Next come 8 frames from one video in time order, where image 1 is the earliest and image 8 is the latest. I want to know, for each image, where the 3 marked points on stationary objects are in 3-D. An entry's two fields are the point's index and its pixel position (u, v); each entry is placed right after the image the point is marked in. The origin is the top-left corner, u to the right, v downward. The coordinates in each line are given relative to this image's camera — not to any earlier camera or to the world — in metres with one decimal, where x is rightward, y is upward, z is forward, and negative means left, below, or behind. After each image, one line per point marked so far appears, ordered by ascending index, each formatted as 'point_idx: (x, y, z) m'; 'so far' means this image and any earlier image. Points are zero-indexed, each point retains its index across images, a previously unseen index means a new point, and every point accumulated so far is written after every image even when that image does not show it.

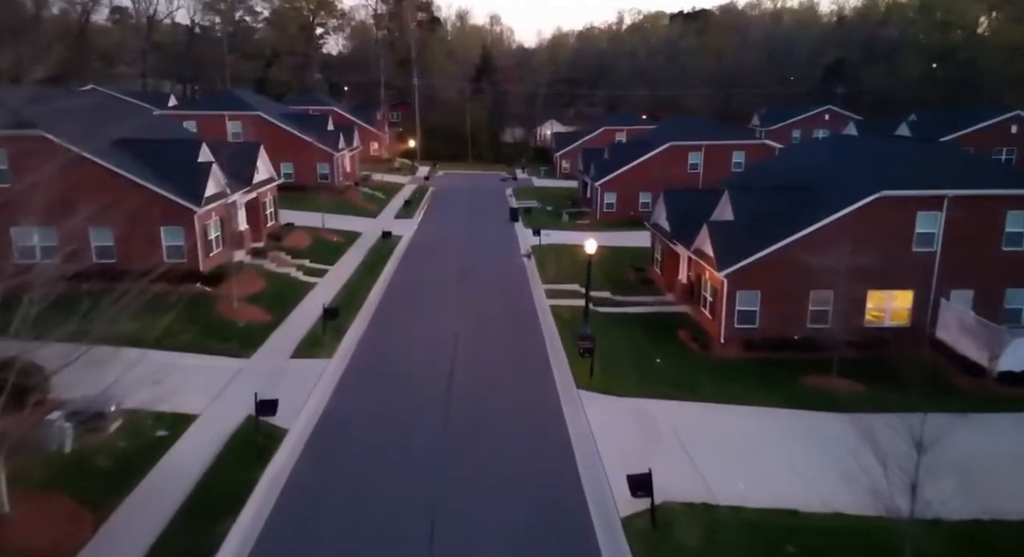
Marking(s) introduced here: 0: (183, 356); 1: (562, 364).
0: (-8.3, -2.0, +18.7) m
1: (+1.3, -2.1, +19.4) m
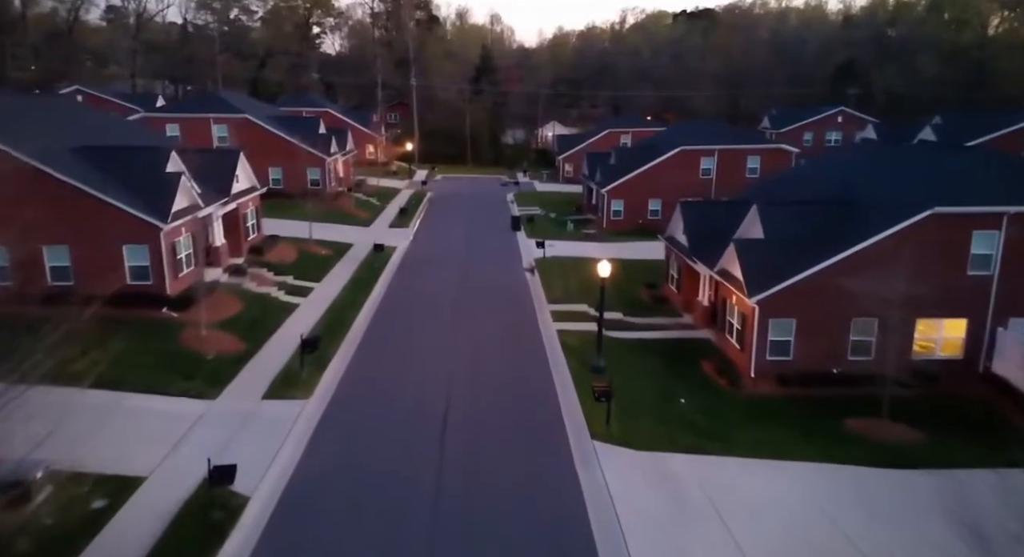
0: (-8.3, -2.6, +16.3) m
1: (+1.4, -2.8, +17.0) m
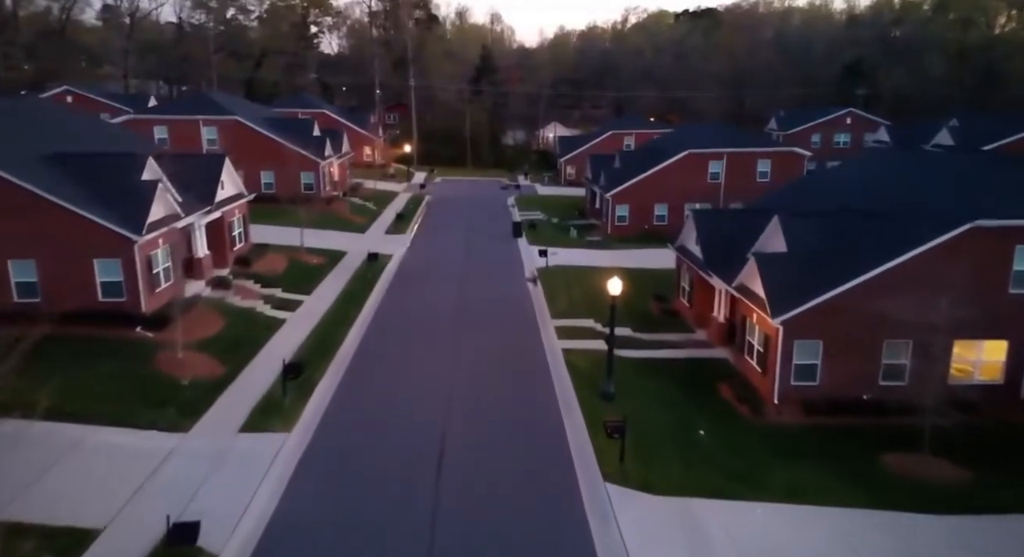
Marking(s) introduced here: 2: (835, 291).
0: (-8.2, -3.1, +14.8) m
1: (+1.4, -3.2, +15.5) m
2: (+7.5, -0.3, +17.0) m
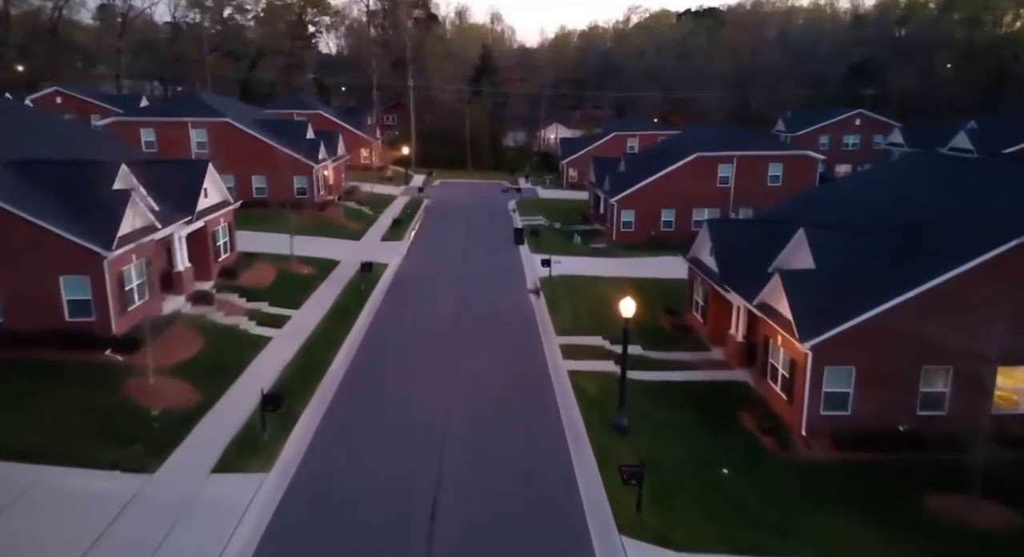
0: (-8.1, -3.5, +13.2) m
1: (+1.5, -3.7, +13.9) m
2: (+7.5, -0.7, +15.5) m
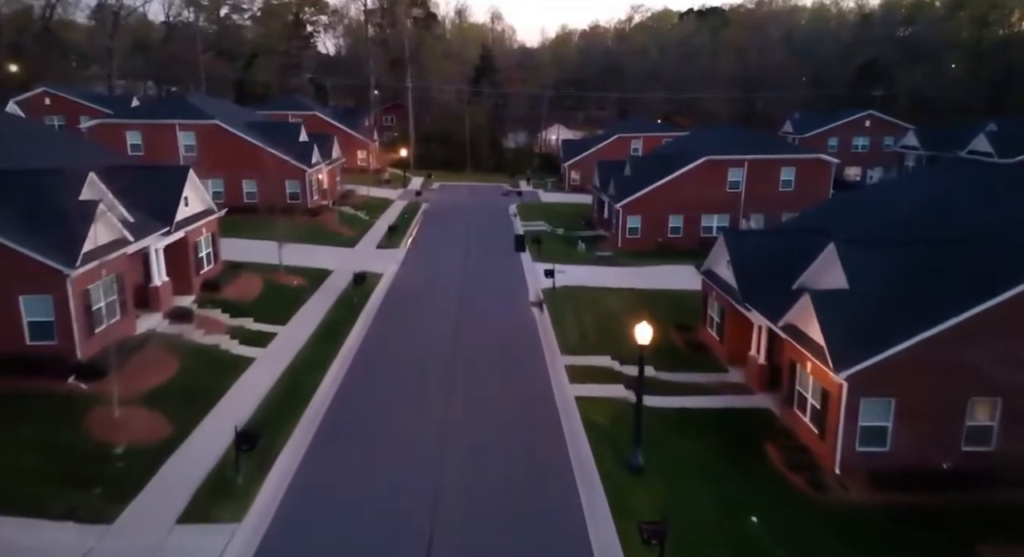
0: (-8.1, -3.9, +11.7) m
1: (+1.5, -4.1, +12.4) m
2: (+7.6, -1.1, +14.0) m
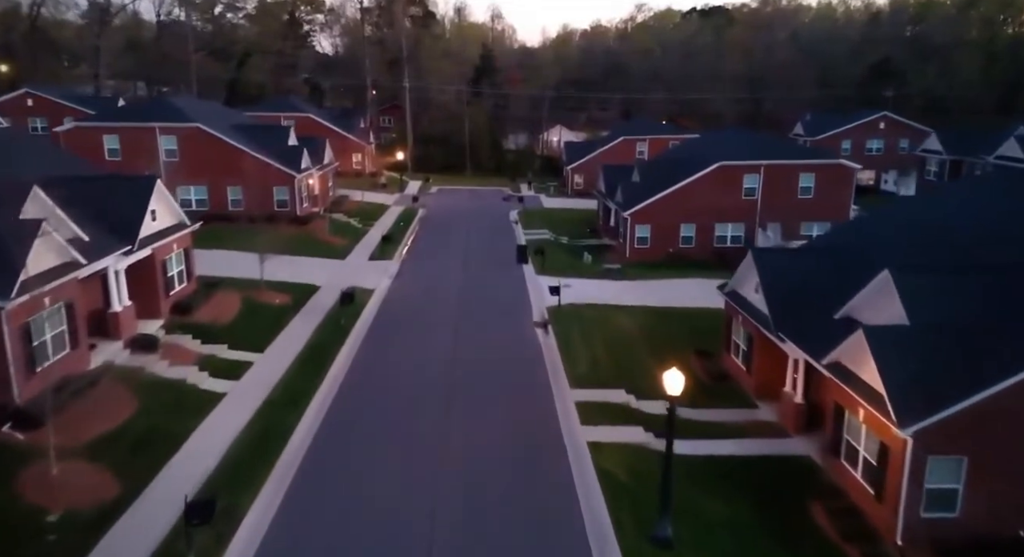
0: (-8.0, -4.5, +9.5) m
1: (+1.6, -4.7, +10.2) m
2: (+7.7, -1.7, +11.8) m
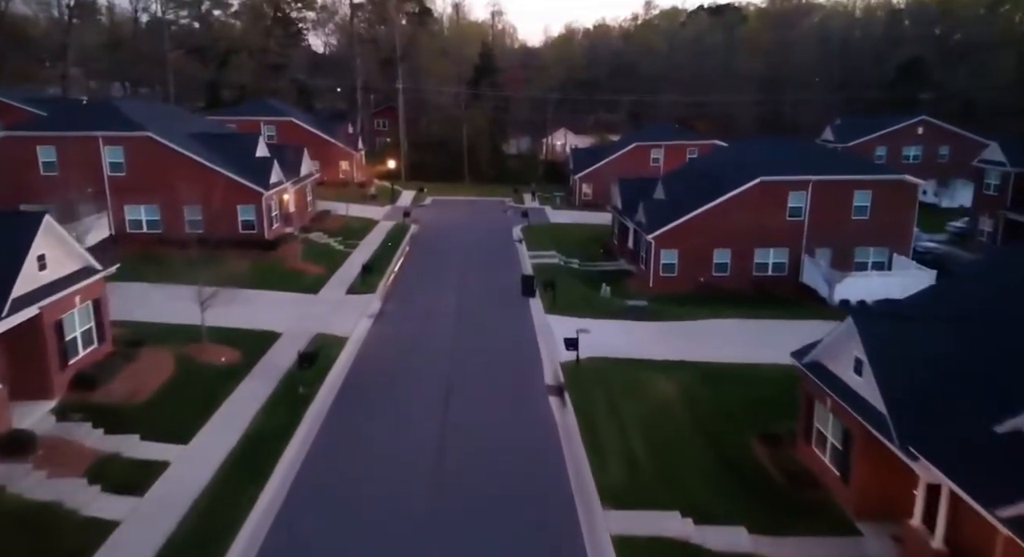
0: (-7.8, -5.9, +4.4) m
1: (+1.8, -6.1, +5.1) m
2: (+7.8, -3.1, +6.7) m
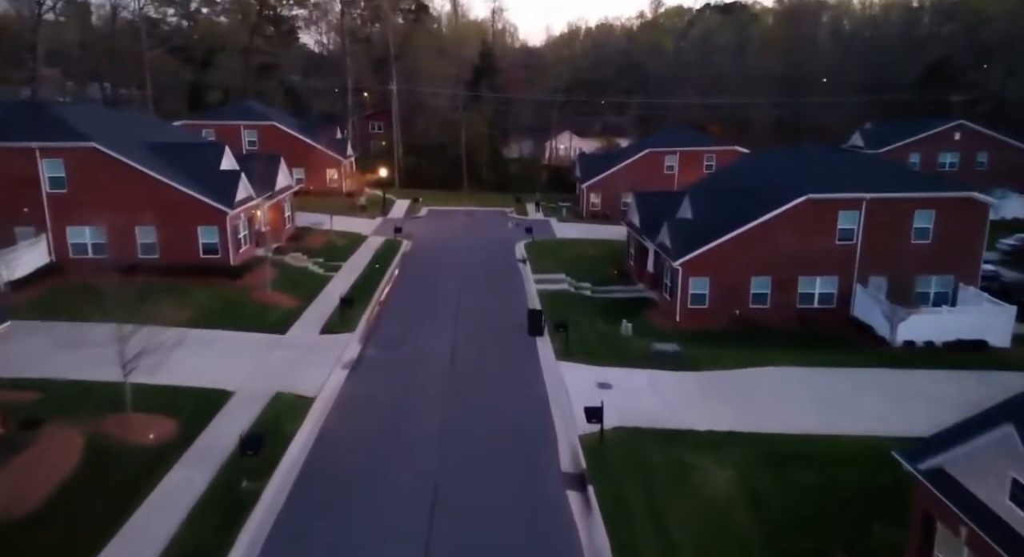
0: (-7.7, -7.0, +0.3) m
1: (+1.9, -7.2, +1.0) m
2: (+8.0, -4.3, +2.6) m
